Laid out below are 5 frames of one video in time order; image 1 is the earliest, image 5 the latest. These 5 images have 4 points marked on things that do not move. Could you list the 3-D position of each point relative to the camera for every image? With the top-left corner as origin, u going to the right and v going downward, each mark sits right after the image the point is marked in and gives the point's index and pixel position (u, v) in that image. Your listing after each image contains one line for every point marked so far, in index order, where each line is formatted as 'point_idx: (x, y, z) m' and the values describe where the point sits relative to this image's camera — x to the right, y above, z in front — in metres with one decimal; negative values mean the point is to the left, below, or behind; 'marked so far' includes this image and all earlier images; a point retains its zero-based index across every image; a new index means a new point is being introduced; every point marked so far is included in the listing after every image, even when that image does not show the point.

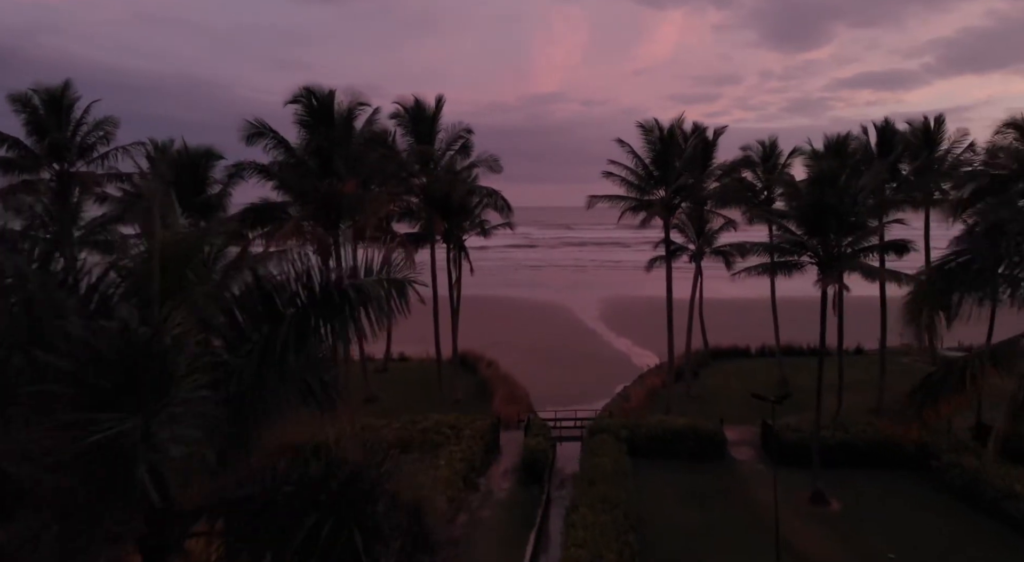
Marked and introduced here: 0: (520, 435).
0: (+0.2, -3.5, +19.3) m
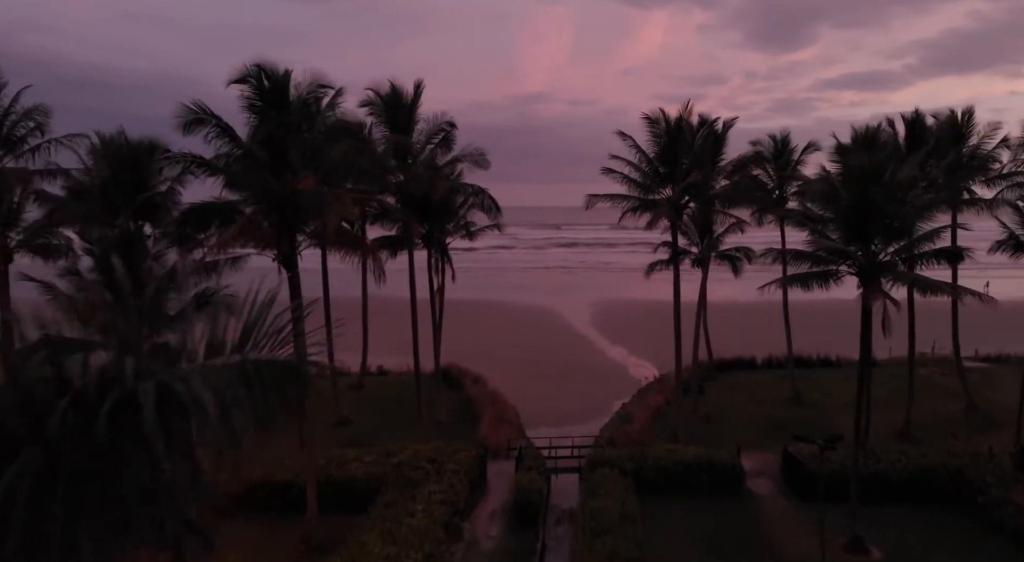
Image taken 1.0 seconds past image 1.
0: (0.0, -3.7, +17.1) m
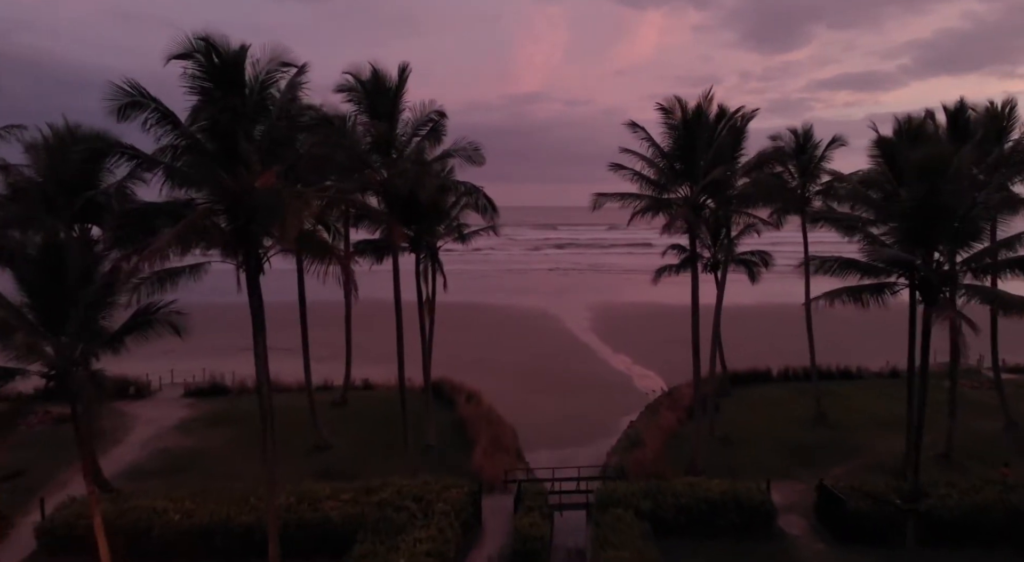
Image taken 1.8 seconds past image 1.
0: (-0.1, -3.9, +15.0) m
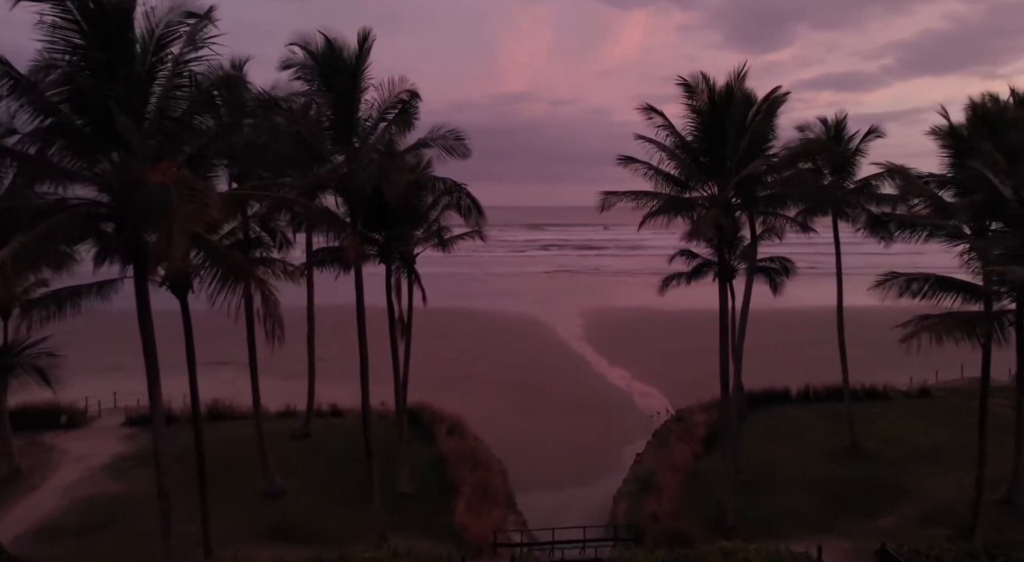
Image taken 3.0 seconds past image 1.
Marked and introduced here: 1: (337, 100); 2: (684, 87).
0: (-0.2, -4.2, +12.1) m
1: (-2.6, +2.7, +12.9) m
2: (+2.5, +2.9, +12.7) m
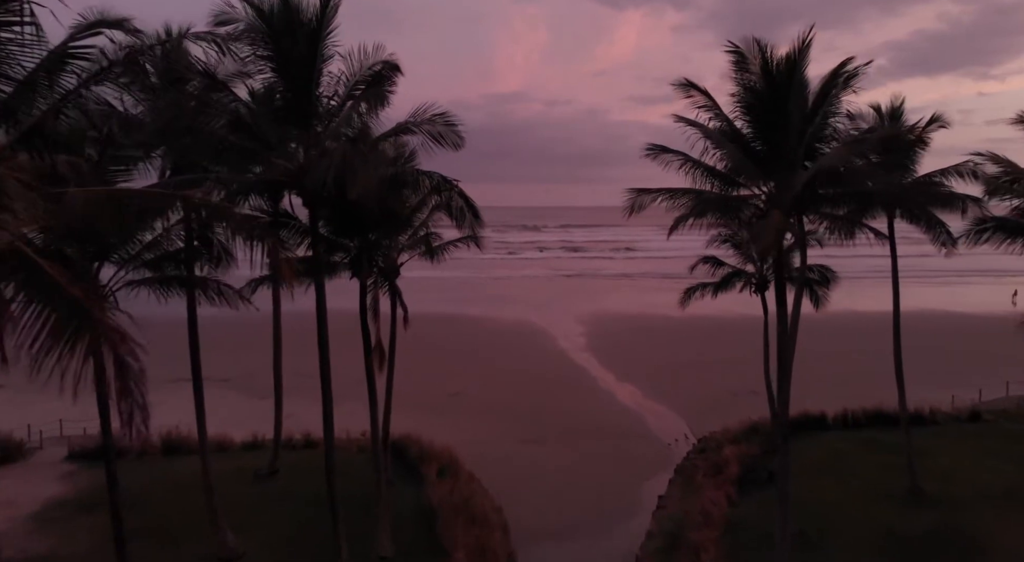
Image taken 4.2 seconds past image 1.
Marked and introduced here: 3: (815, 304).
0: (-0.1, -4.4, +9.4) m
1: (-2.6, +2.5, +10.2) m
2: (+2.6, +2.6, +10.0) m
3: (+6.2, -0.4, +17.7) m
